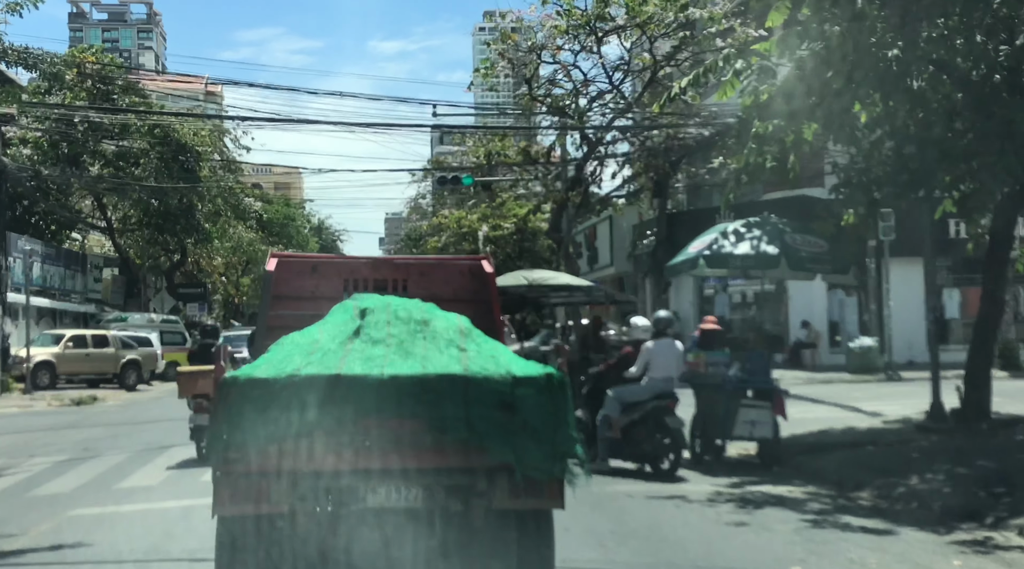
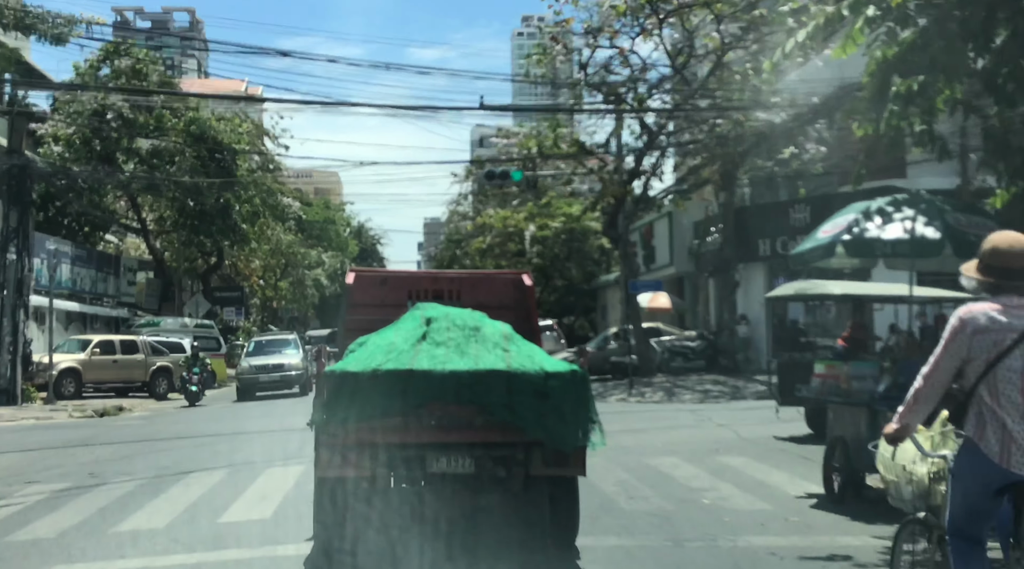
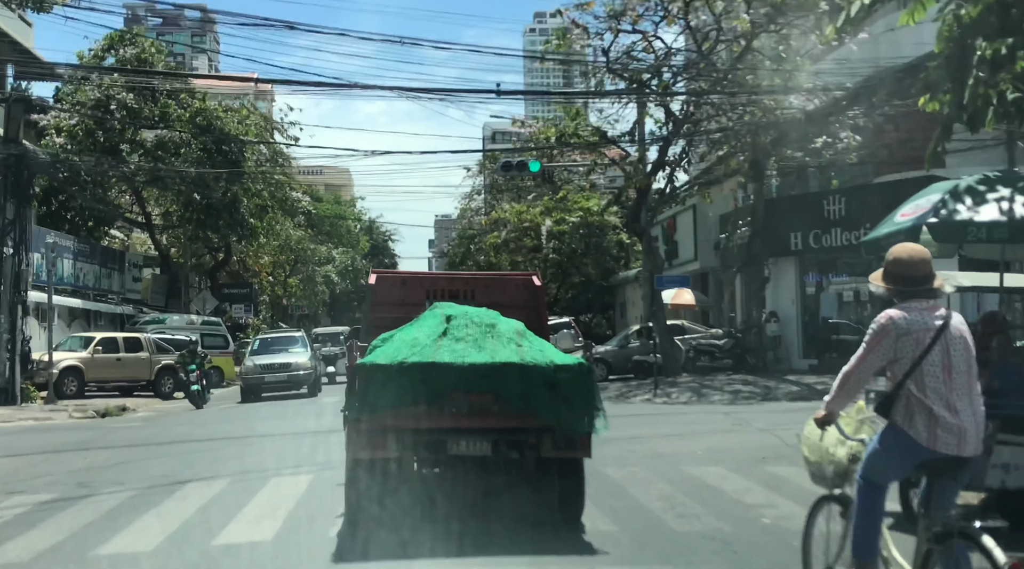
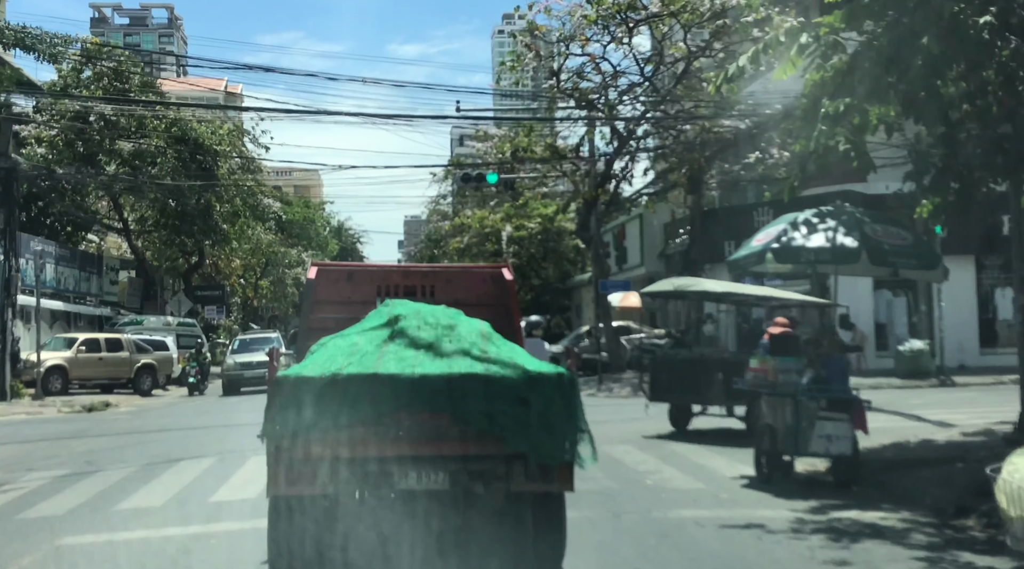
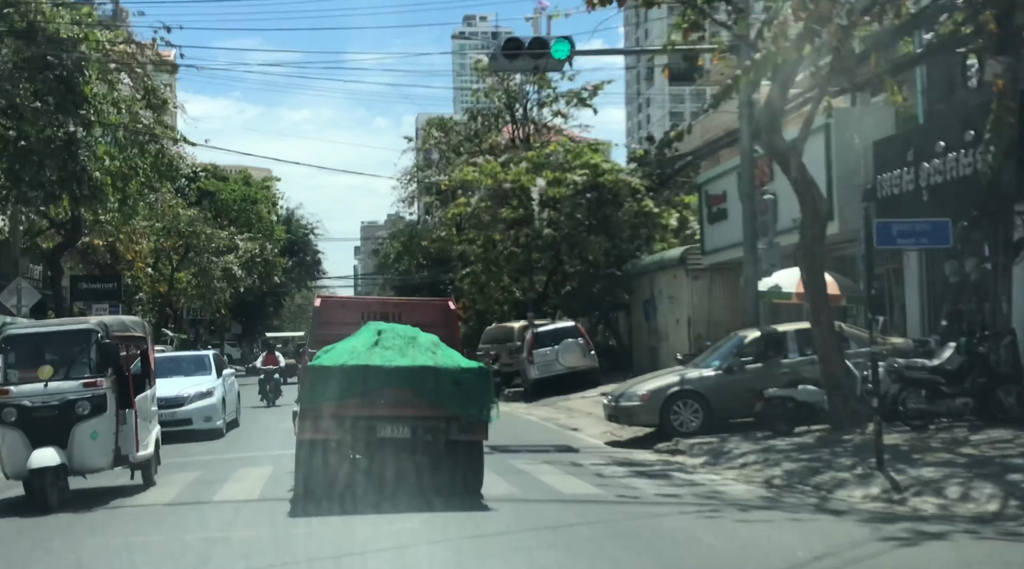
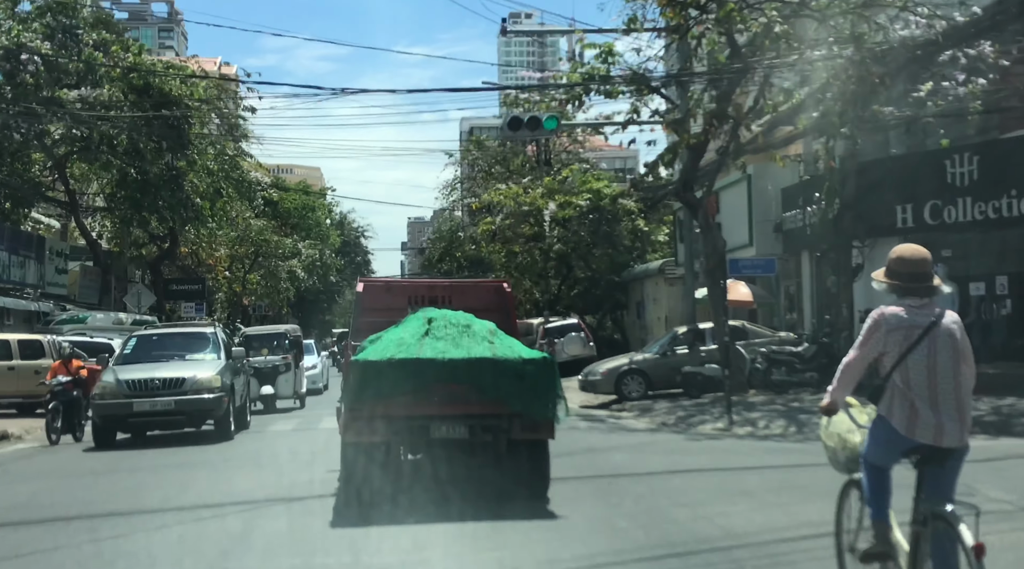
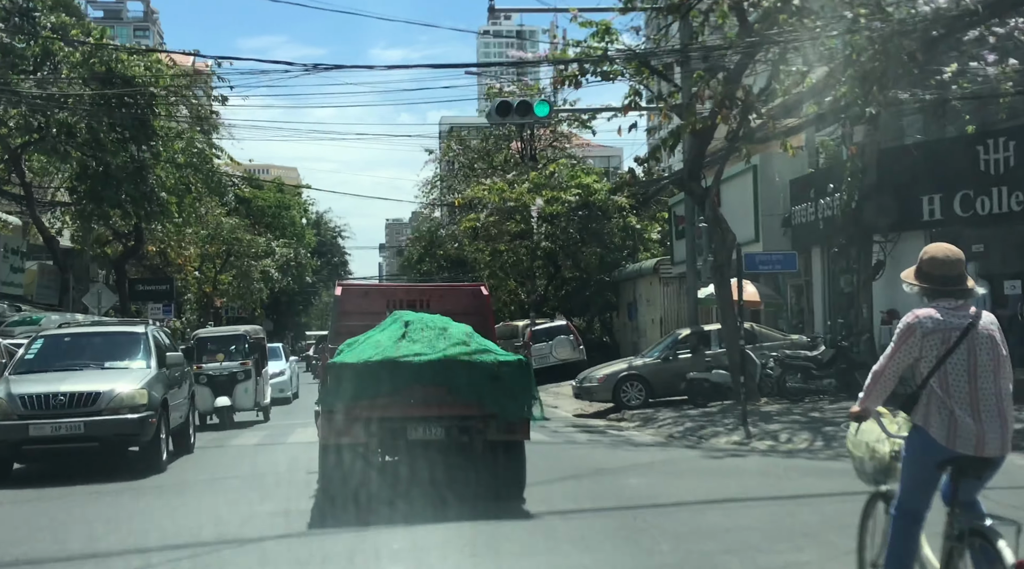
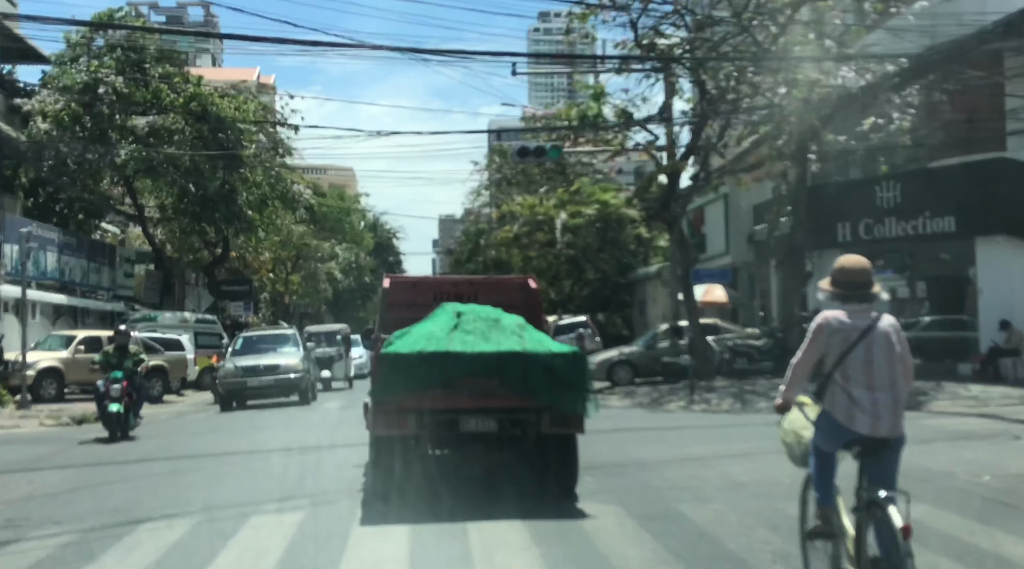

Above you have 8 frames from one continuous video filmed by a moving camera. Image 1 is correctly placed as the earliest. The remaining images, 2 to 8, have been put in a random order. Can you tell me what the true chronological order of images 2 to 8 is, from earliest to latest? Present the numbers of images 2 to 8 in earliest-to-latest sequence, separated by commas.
4, 2, 3, 8, 6, 7, 5
